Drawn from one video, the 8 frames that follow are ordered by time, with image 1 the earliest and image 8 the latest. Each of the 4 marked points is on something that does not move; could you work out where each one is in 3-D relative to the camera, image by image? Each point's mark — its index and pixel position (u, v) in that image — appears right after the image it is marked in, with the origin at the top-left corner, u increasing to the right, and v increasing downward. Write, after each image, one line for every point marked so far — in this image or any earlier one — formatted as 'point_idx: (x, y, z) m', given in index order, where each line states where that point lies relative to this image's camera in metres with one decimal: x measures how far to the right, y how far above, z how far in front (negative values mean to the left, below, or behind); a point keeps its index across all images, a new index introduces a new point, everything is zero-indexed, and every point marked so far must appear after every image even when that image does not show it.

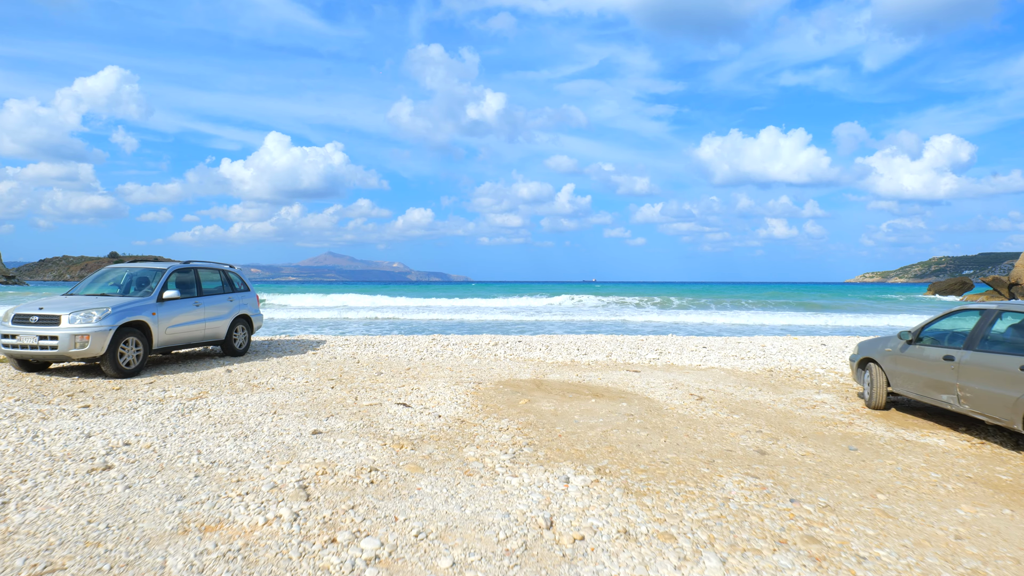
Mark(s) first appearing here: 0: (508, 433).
0: (0.0, -1.3, +5.6) m
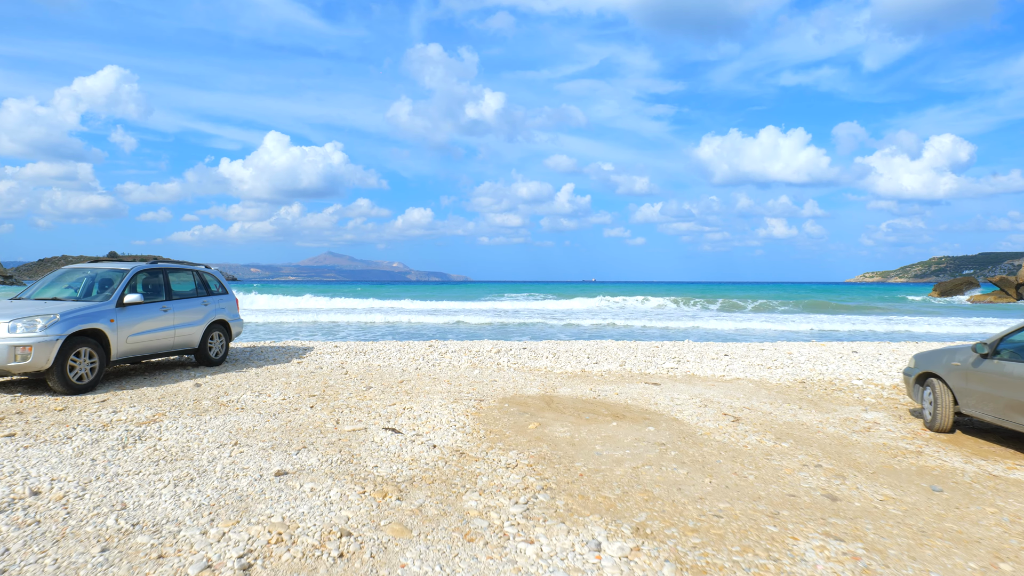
0: (0.0, -1.4, +4.6) m
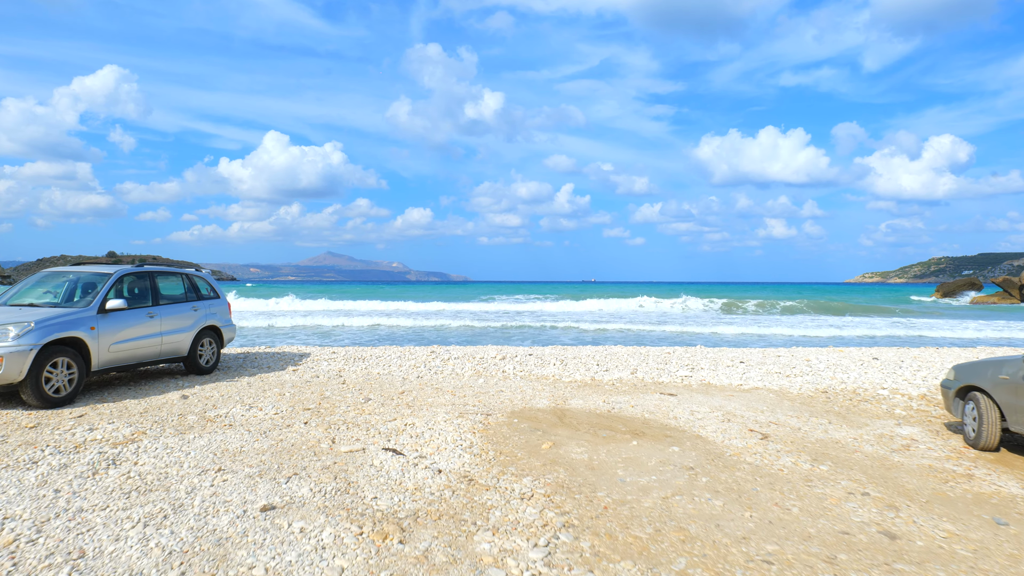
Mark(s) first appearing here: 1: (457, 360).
0: (+0.1, -1.4, +4.1) m
1: (-1.0, -1.3, +10.7) m
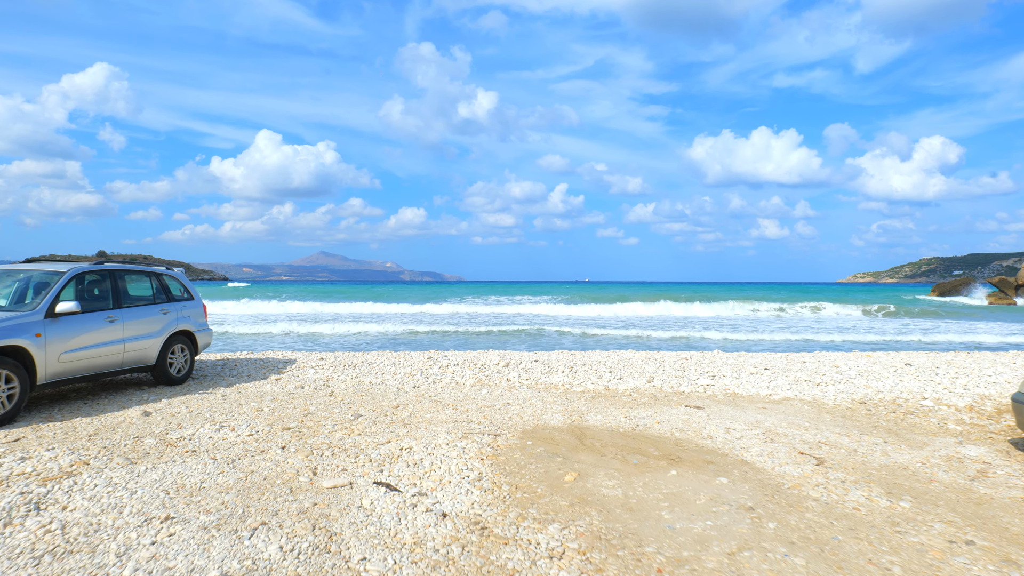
0: (+0.3, -1.4, +3.2) m
1: (-0.9, -1.3, +9.8) m
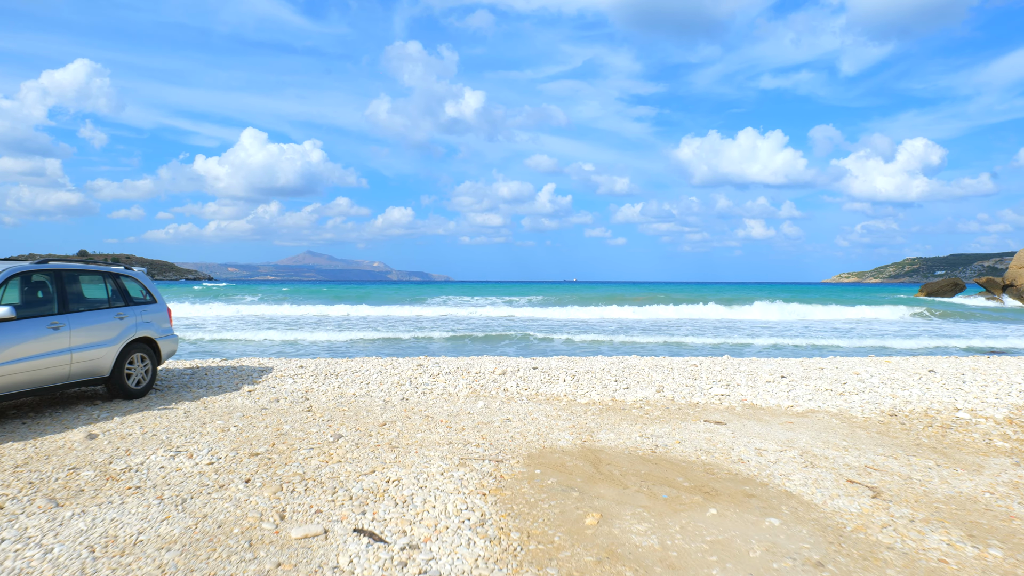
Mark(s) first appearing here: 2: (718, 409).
0: (+0.4, -1.5, +2.4) m
1: (-1.0, -1.3, +9.0) m
2: (+2.6, -1.5, +7.6) m
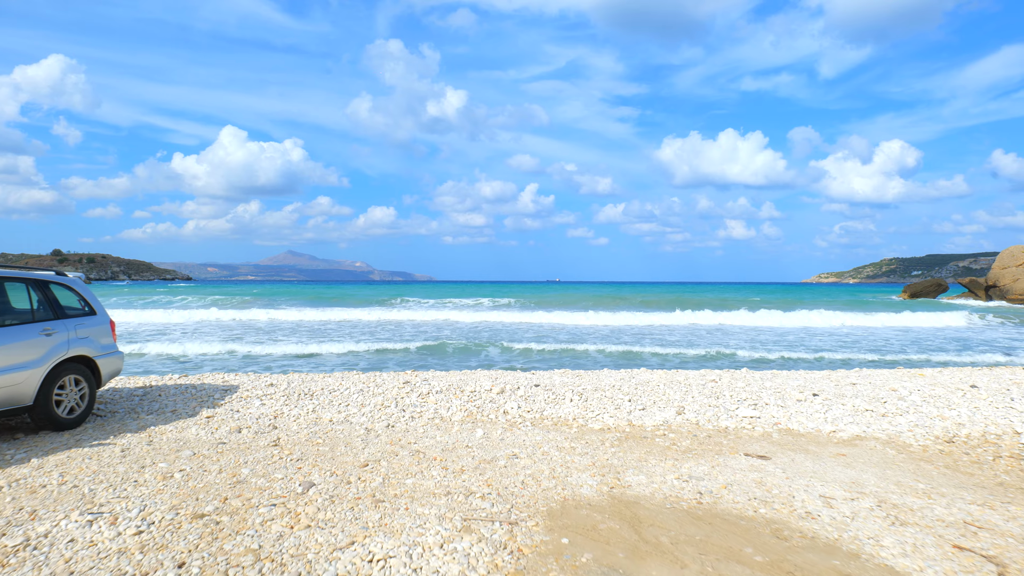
0: (+0.6, -1.6, +1.3) m
1: (-1.0, -1.4, +7.9) m
2: (+2.6, -1.6, +6.6) m
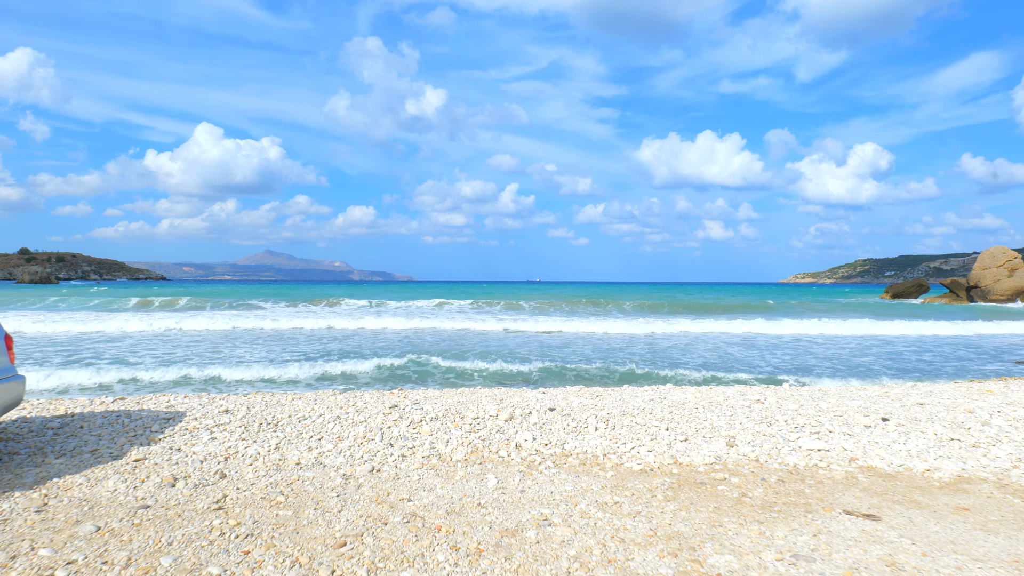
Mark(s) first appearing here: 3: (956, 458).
0: (+0.9, -1.6, -0.1) m
1: (-0.8, -1.4, +6.4) m
2: (+2.8, -1.6, +5.2) m
3: (+4.3, -1.6, +5.9) m
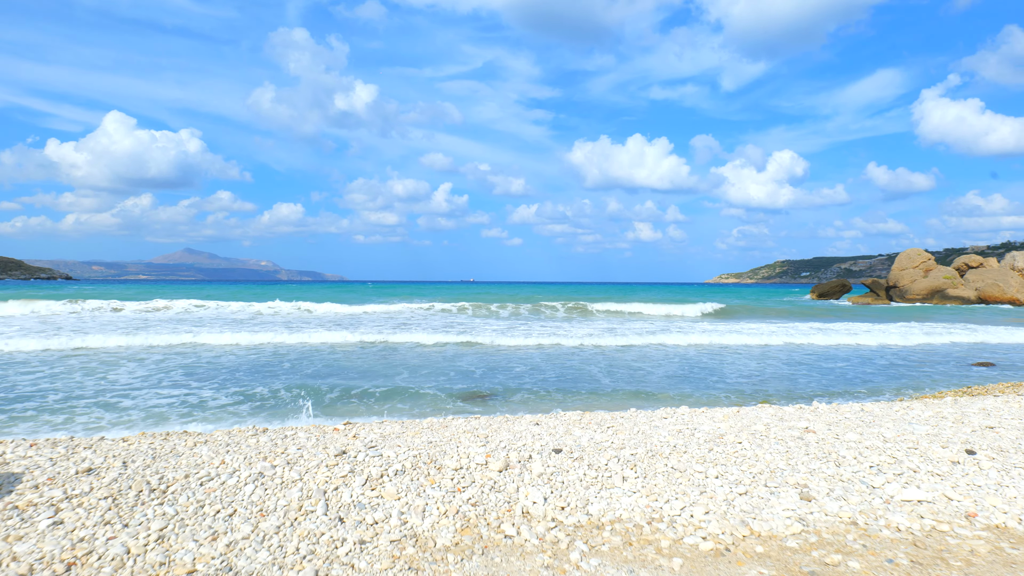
0: (+1.6, -1.6, -1.8) m
1: (-0.8, -1.4, +4.5) m
2: (+2.9, -1.6, +3.7) m
3: (+4.3, -1.6, +4.6) m
